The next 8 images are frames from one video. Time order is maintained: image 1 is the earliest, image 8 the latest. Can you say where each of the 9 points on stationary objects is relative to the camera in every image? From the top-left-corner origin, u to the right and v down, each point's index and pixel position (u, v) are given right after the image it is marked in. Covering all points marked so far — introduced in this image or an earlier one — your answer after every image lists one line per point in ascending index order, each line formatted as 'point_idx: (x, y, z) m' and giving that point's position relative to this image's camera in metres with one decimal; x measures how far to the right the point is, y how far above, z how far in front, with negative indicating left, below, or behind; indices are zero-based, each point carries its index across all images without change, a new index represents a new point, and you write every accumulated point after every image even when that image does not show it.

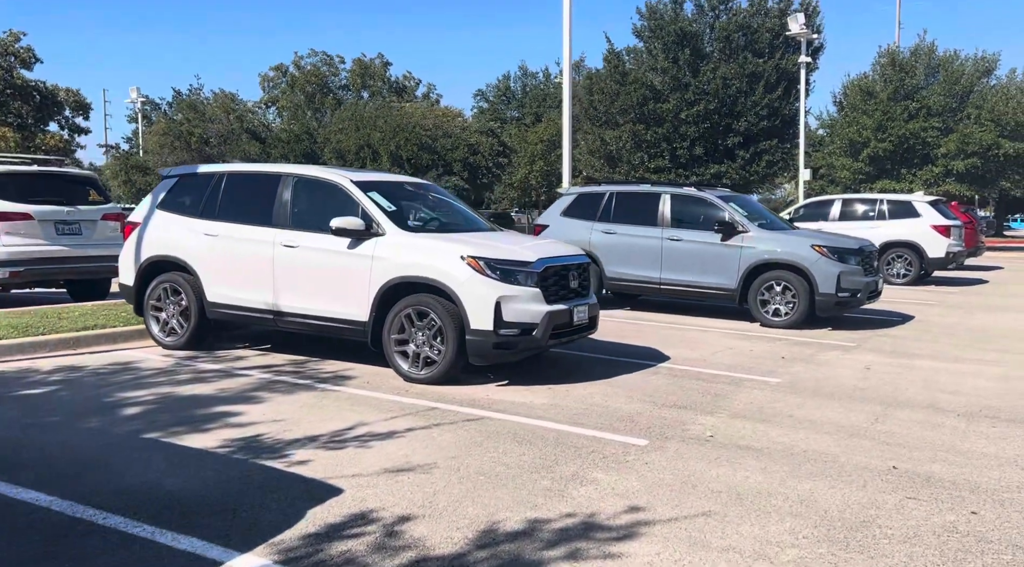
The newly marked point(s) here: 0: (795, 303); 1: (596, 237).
0: (+3.5, -0.2, +11.4) m
1: (+1.2, +0.6, +12.5) m
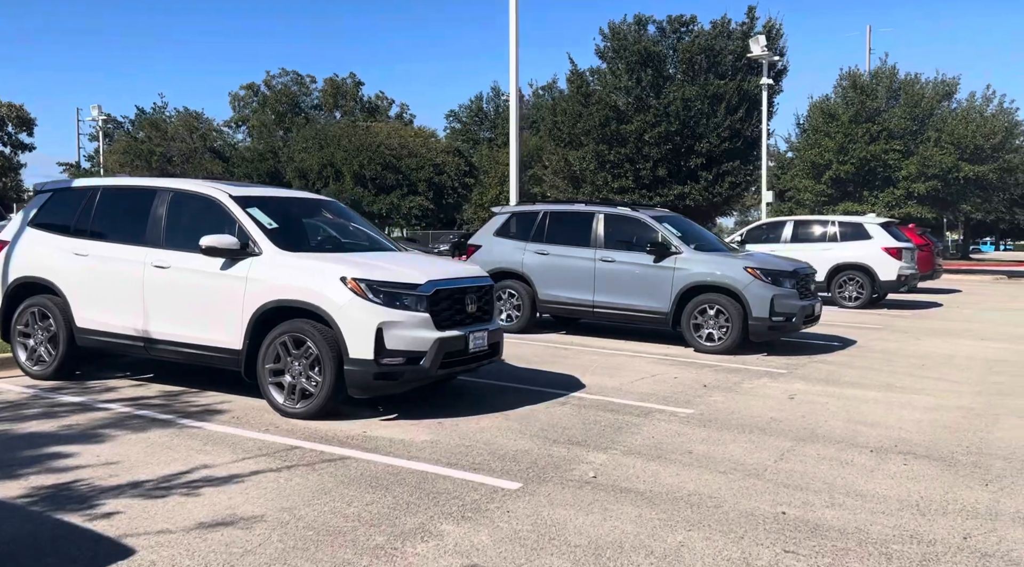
0: (+2.6, -0.5, +11.0) m
1: (+0.2, +0.3, +12.1) m
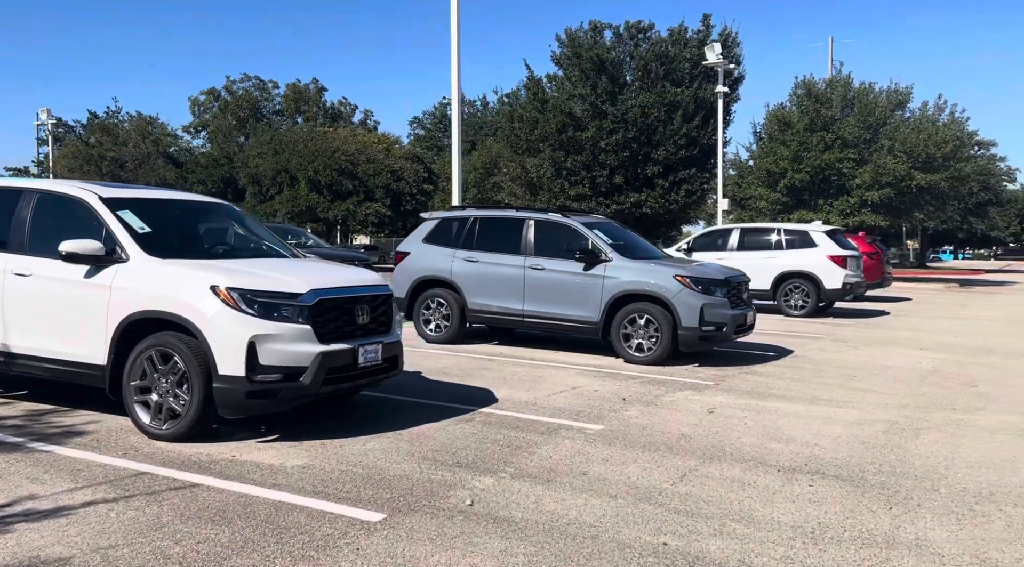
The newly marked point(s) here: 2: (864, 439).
0: (+1.7, -0.6, +10.7) m
1: (-0.7, +0.2, +11.7) m
2: (+2.6, -1.2, +6.9) m
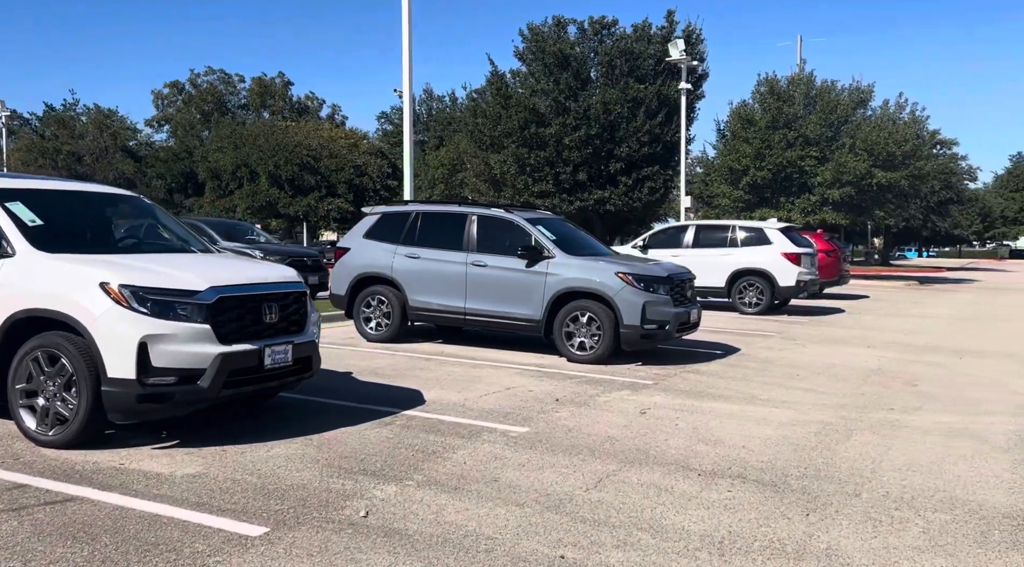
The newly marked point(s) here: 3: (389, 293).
0: (+1.0, -0.6, +10.5) m
1: (-1.4, +0.3, +11.4) m
2: (+2.1, -1.2, +6.7) m
3: (-1.5, -0.1, +11.5) m
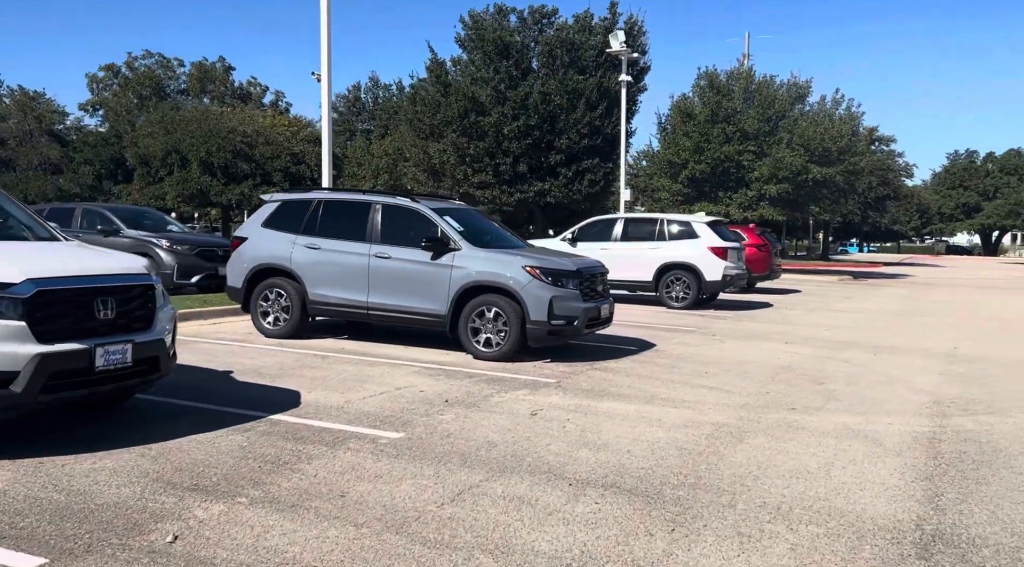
0: (-0.1, -0.5, +10.1) m
1: (-2.6, +0.4, +10.9) m
2: (+1.2, -1.1, +6.4) m
3: (-2.7, 0.0, +11.0) m
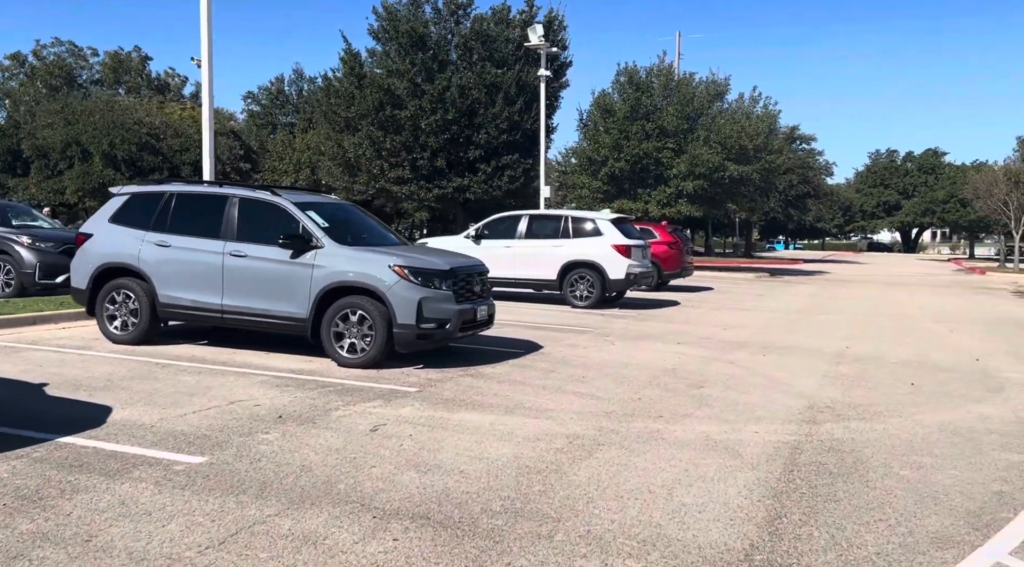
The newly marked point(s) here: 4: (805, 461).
0: (-1.5, -0.5, +9.5) m
1: (-4.0, +0.3, +10.1) m
2: (+0.1, -1.2, +5.9) m
3: (-4.1, 0.0, +10.1) m
4: (+2.0, -1.2, +6.3) m
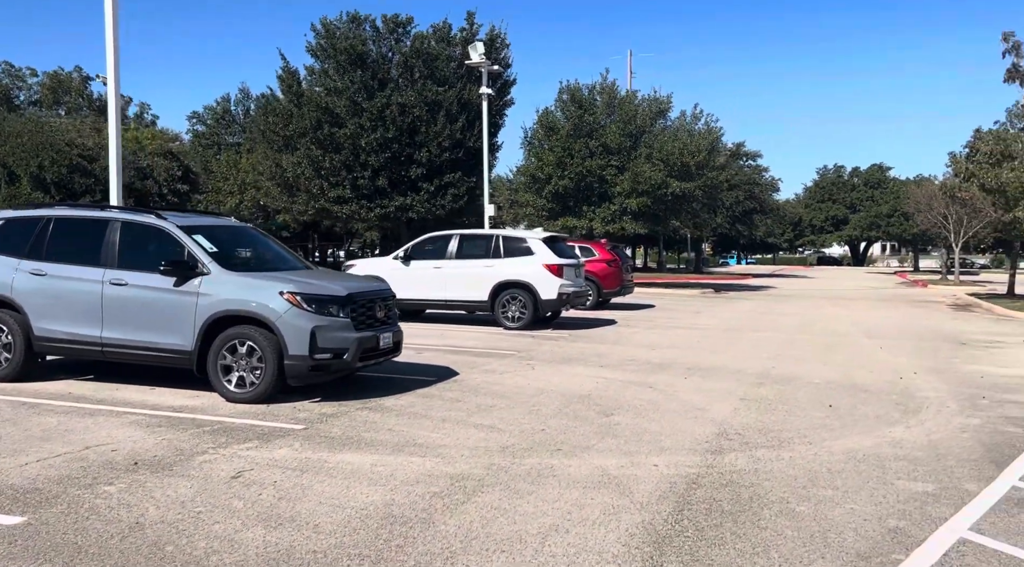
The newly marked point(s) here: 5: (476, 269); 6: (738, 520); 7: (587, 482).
0: (-2.4, -0.8, +8.9) m
1: (-5.0, 0.0, +9.4) m
2: (-0.7, -1.3, +5.4) m
3: (-5.1, -0.4, +9.4) m
4: (+1.2, -1.4, +5.9) m
5: (-0.8, +0.3, +18.8) m
6: (+1.4, -1.4, +5.4) m
7: (+0.5, -1.4, +6.3) m
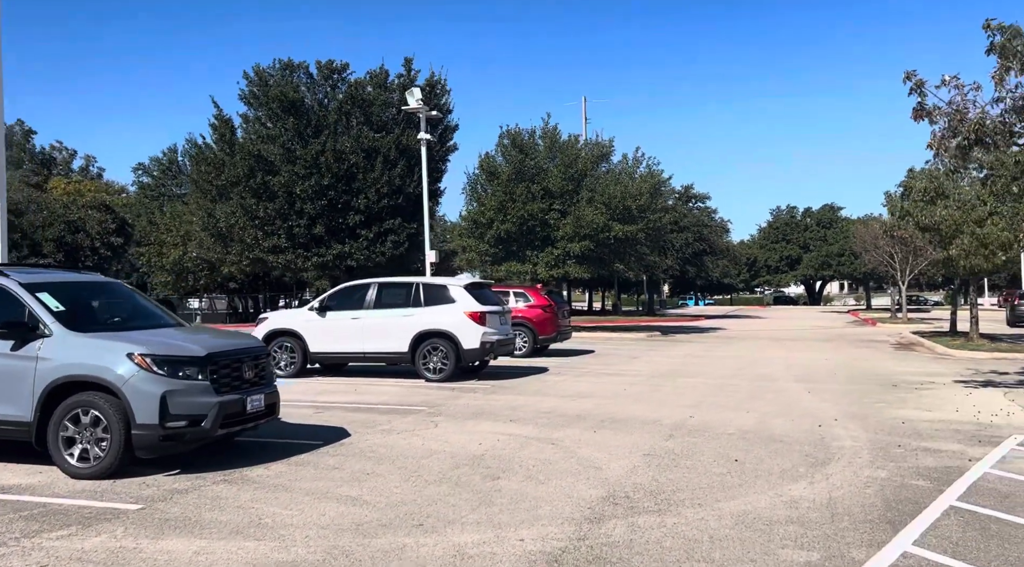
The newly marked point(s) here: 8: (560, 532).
0: (-3.5, -1.4, +8.1) m
1: (-6.1, -0.6, +8.5) m
2: (-1.7, -1.7, +4.6) m
3: (-6.3, -1.0, +8.5) m
4: (+0.2, -1.7, +5.2) m
5: (-2.4, -0.7, +18.1) m
6: (+0.4, -1.7, +4.8) m
7: (-0.5, -1.7, +5.6) m
8: (+0.3, -1.7, +6.5) m
